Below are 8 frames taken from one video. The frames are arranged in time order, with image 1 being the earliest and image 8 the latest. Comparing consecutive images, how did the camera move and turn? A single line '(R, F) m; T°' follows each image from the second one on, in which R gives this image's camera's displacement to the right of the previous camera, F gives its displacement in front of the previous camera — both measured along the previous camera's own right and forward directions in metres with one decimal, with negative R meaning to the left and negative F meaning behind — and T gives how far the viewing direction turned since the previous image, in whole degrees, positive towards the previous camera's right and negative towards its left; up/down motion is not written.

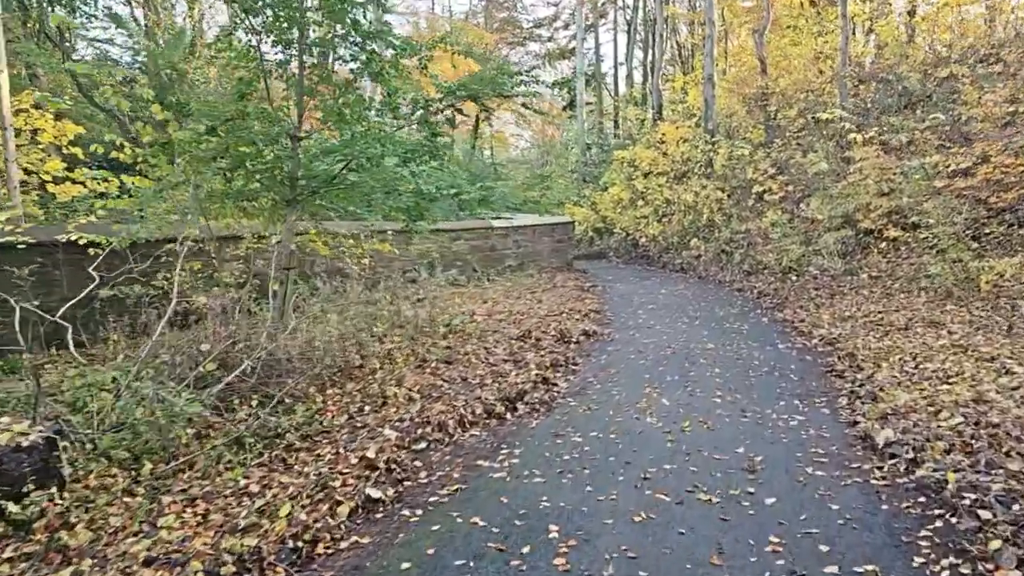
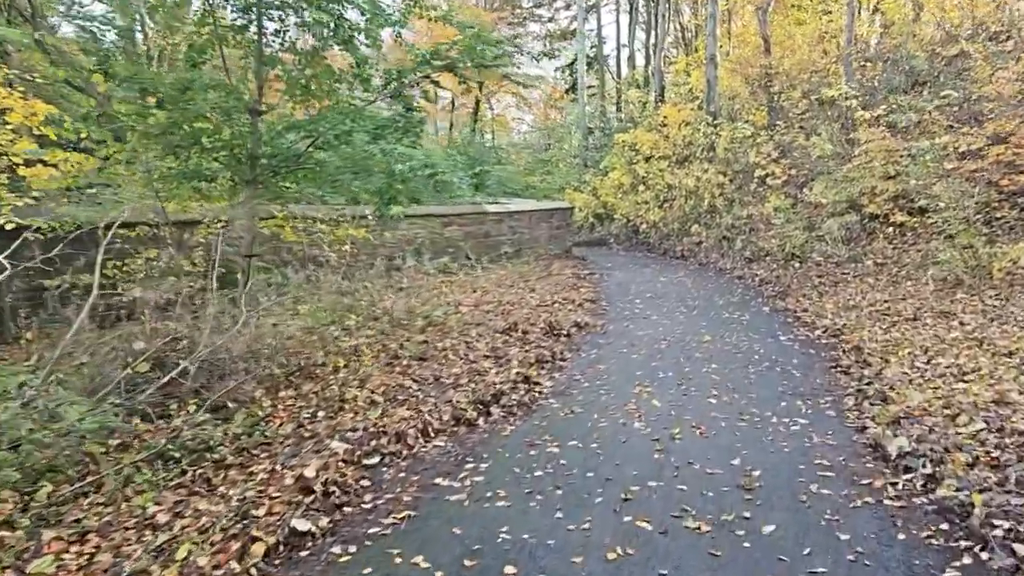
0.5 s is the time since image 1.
(+0.2, +0.5) m; 0°
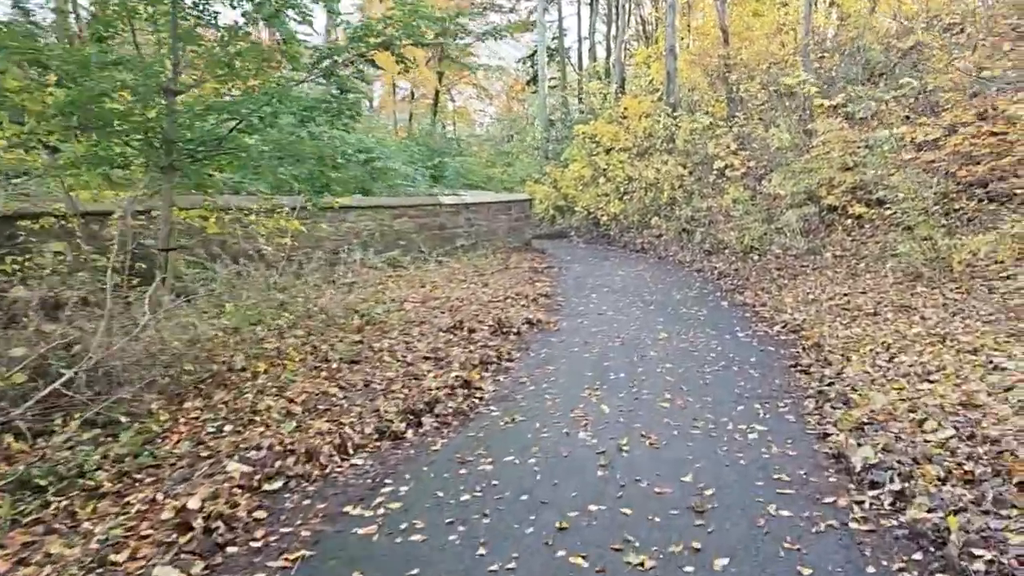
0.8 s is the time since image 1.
(+0.2, +0.4) m; +3°
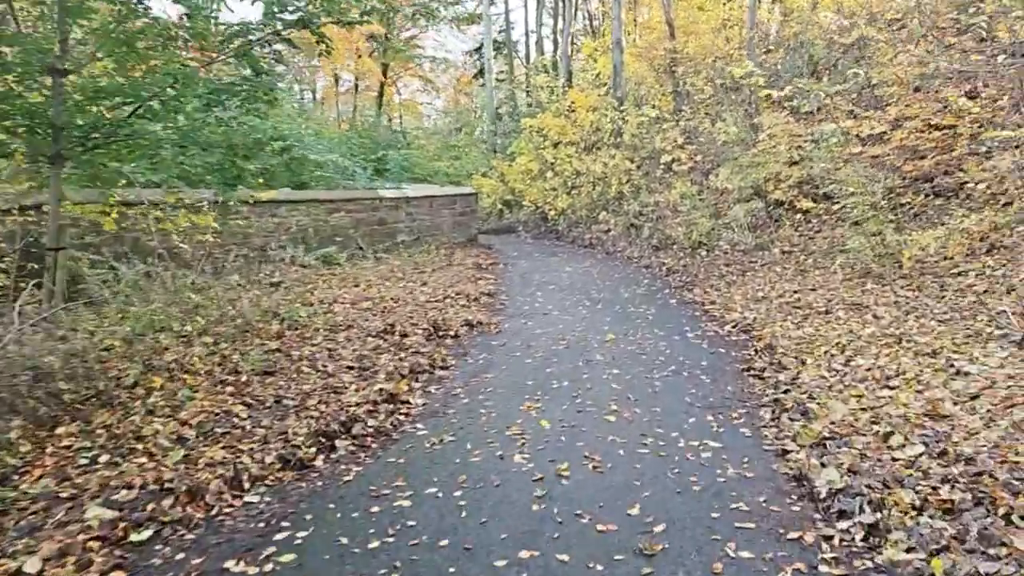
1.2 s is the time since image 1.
(+0.1, +0.5) m; +4°
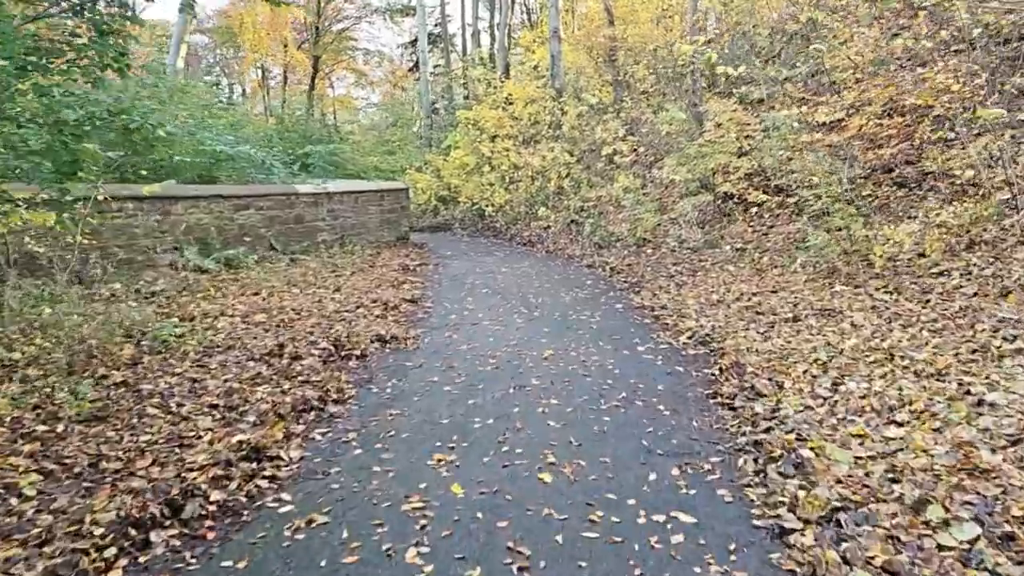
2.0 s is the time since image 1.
(+0.2, +1.1) m; +4°
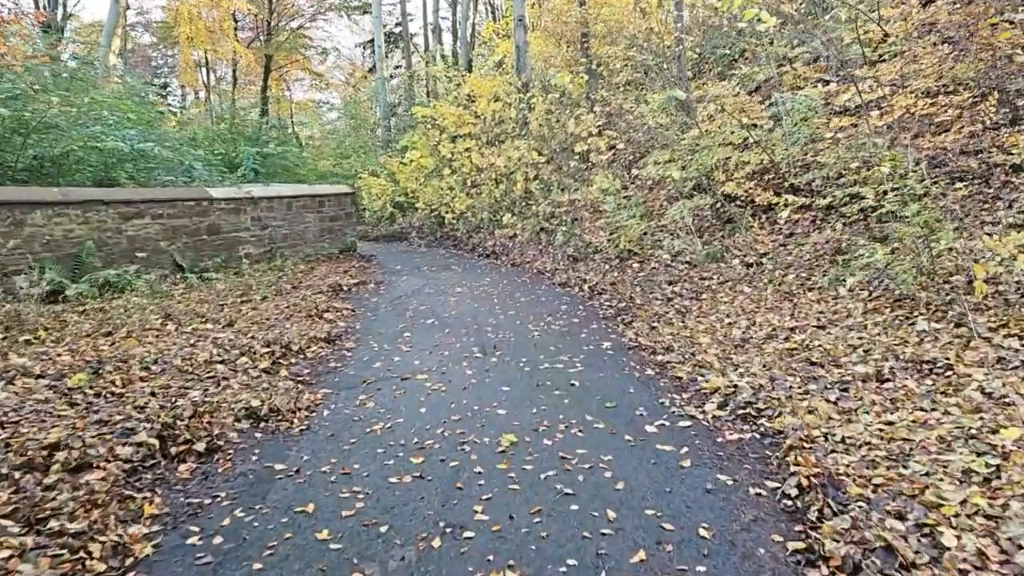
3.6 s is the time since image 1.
(+0.2, +2.1) m; +2°
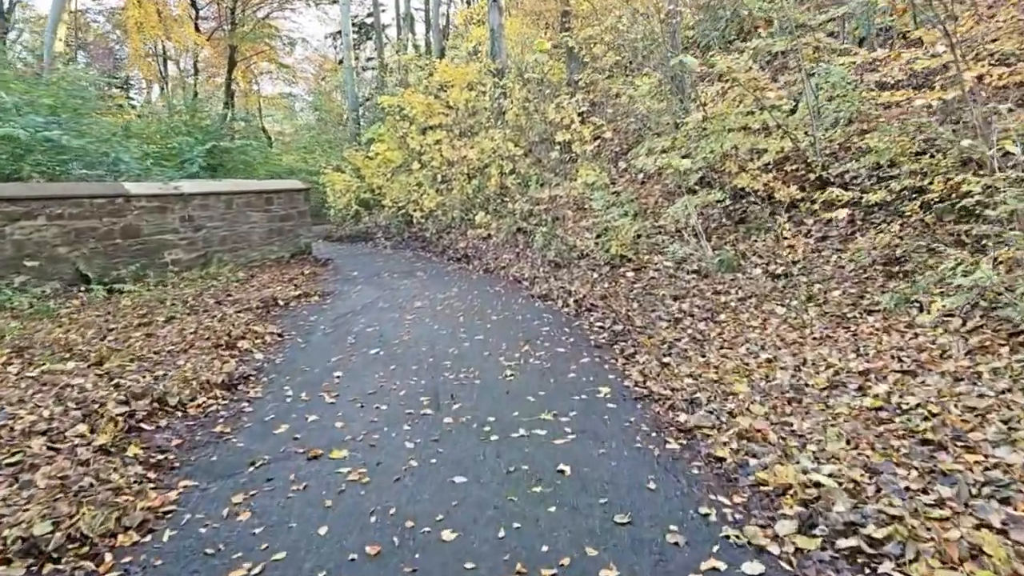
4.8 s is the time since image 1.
(+0.1, +1.6) m; +2°
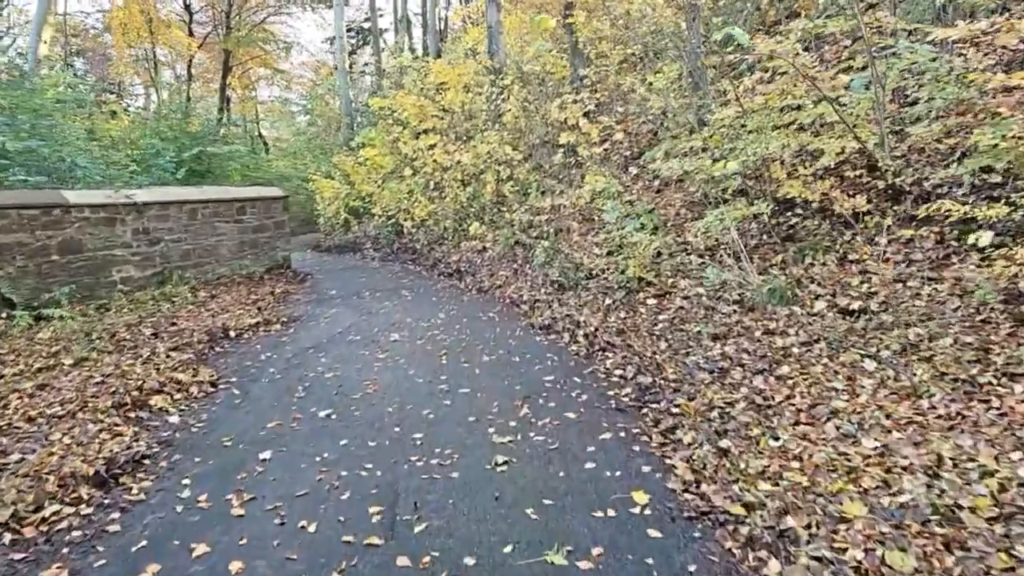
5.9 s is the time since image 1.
(0.0, +1.4) m; 0°
